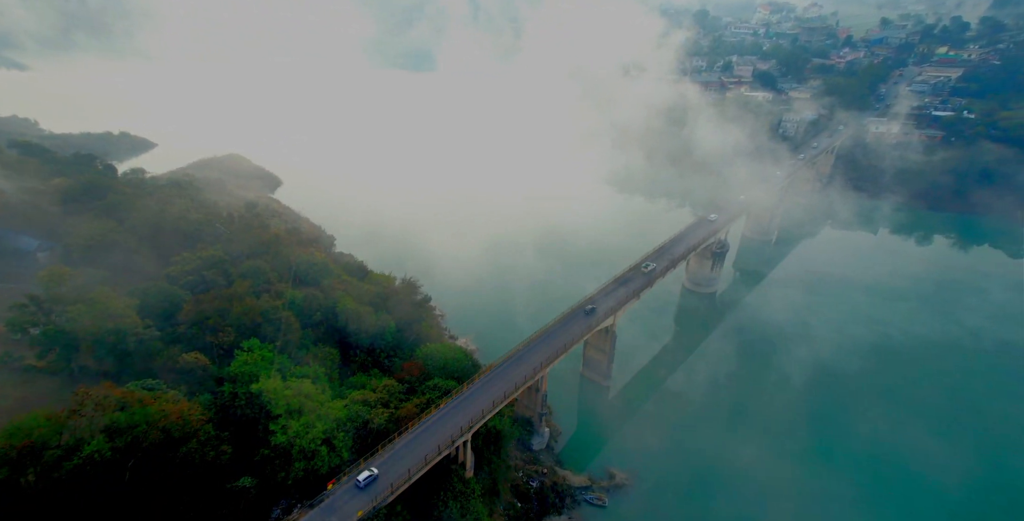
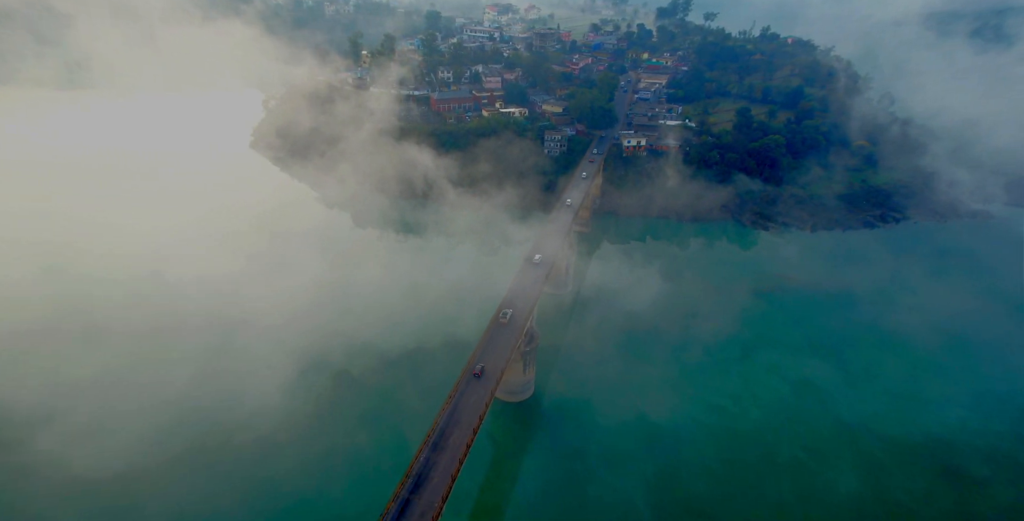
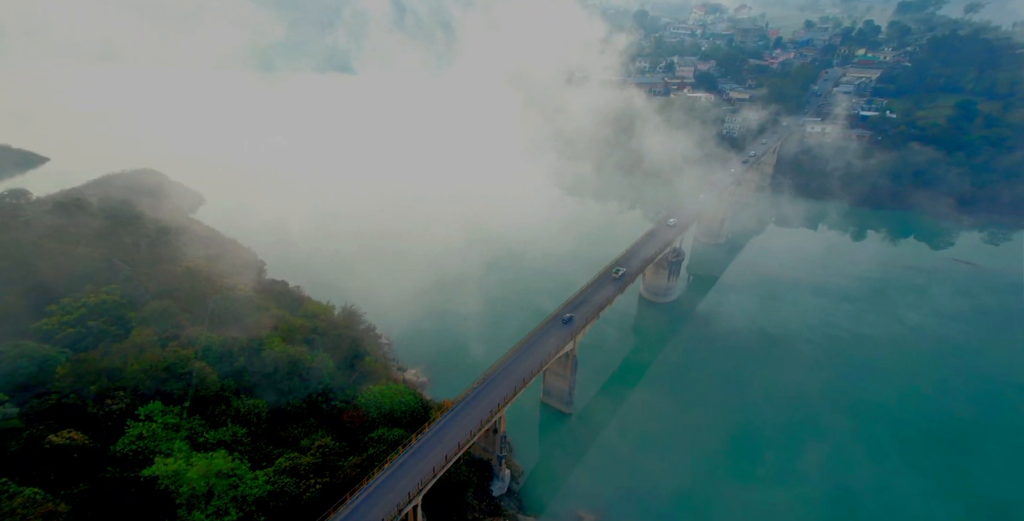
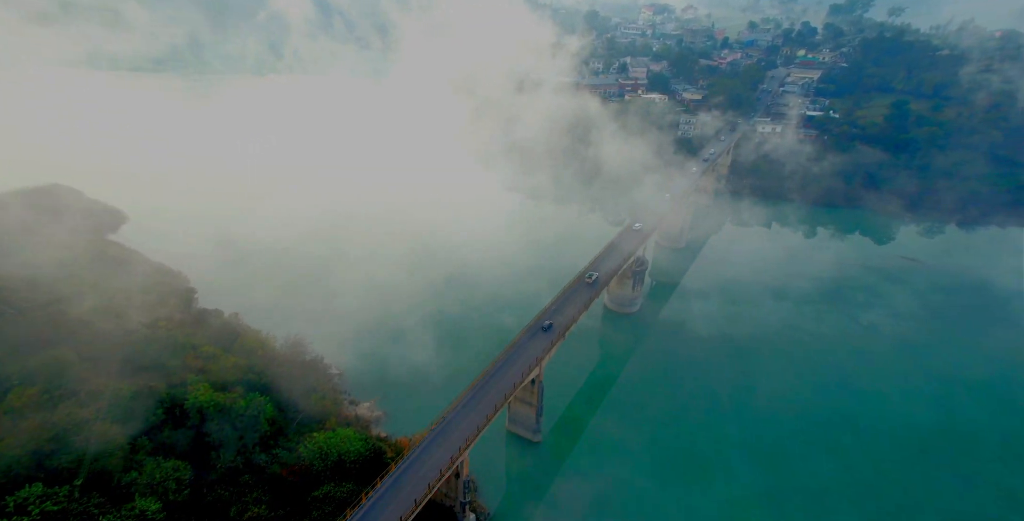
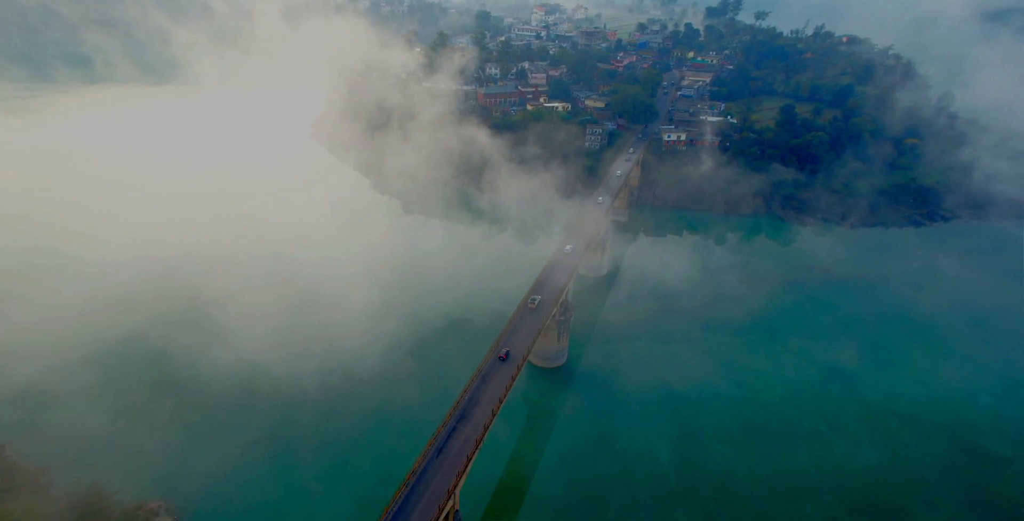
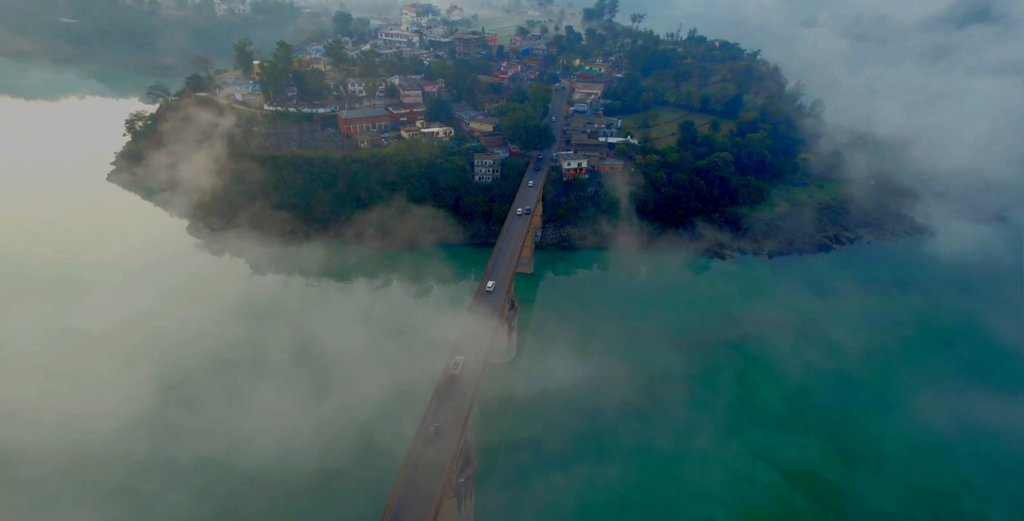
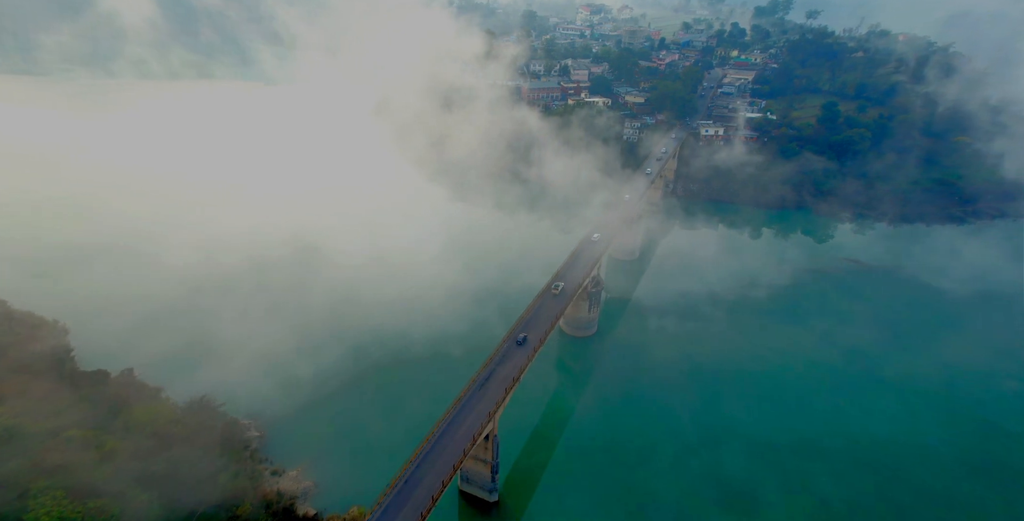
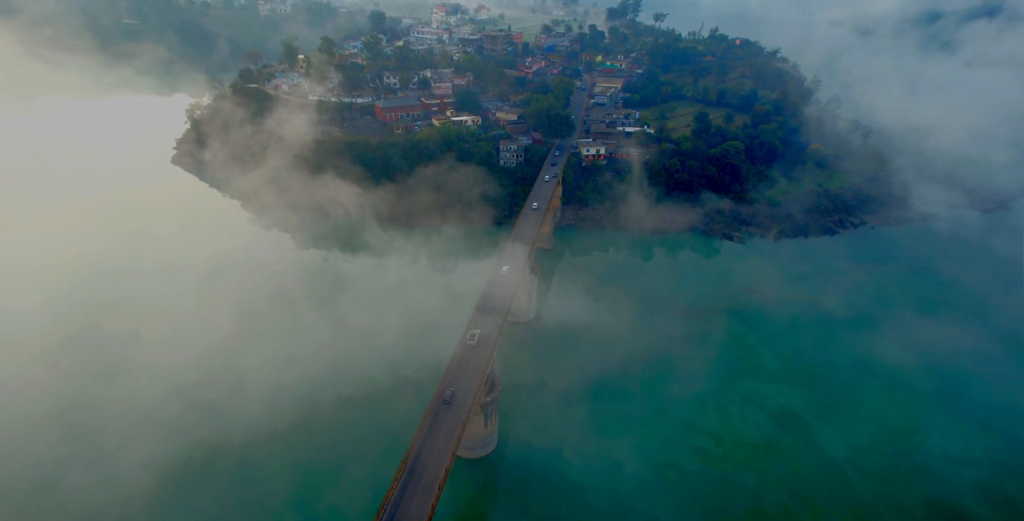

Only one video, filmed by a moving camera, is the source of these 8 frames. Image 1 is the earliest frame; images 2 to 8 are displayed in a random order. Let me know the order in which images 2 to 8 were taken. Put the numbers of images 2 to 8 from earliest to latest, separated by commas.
3, 4, 7, 5, 2, 8, 6
